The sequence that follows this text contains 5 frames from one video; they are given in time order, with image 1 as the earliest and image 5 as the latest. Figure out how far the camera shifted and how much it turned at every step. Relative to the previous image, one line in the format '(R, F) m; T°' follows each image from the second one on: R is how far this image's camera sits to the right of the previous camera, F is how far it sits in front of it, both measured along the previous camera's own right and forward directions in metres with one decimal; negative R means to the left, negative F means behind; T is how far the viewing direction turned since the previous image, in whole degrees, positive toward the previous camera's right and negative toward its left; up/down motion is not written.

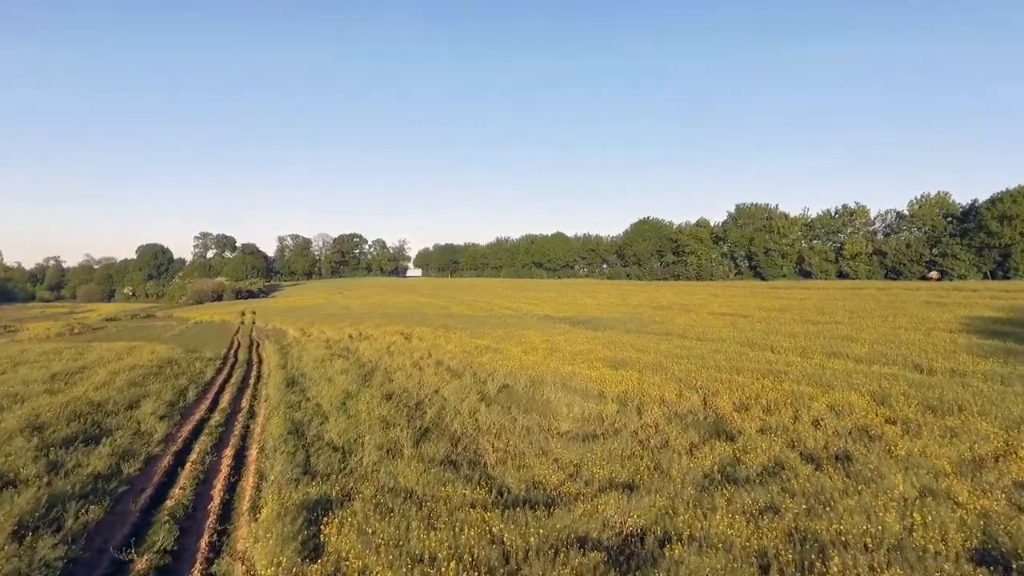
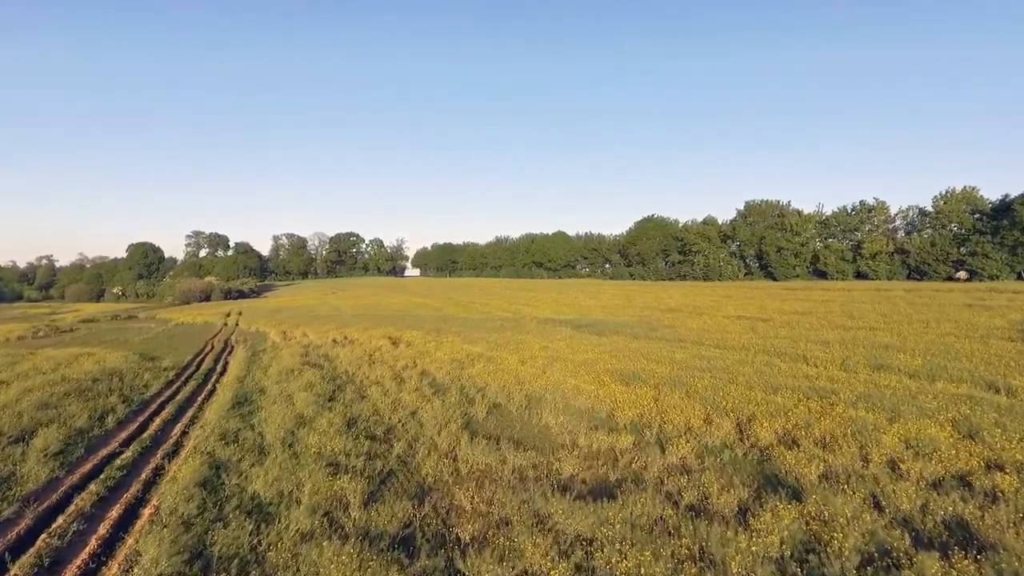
(+0.3, +2.6) m; 0°
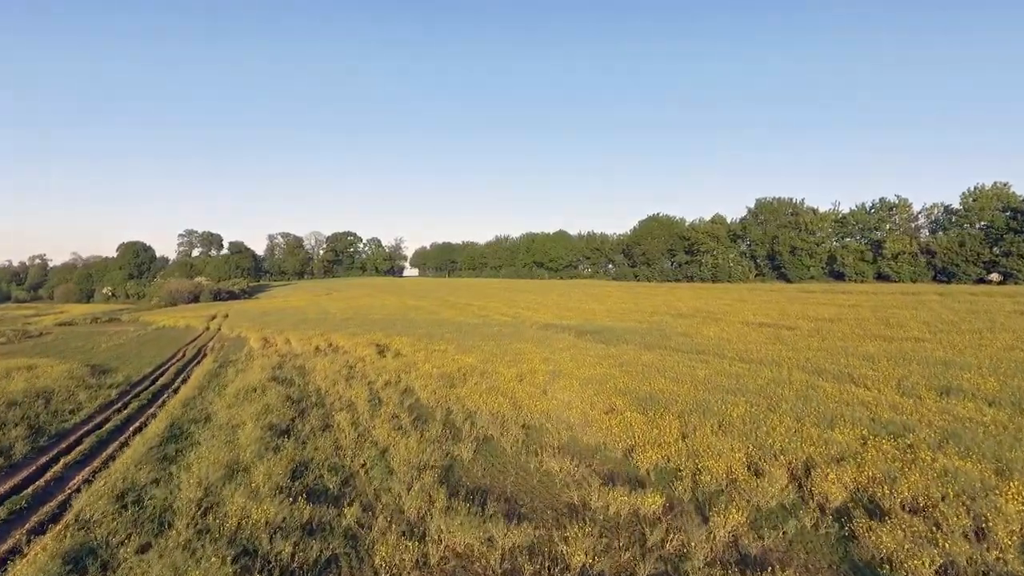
(+0.2, +2.5) m; 0°
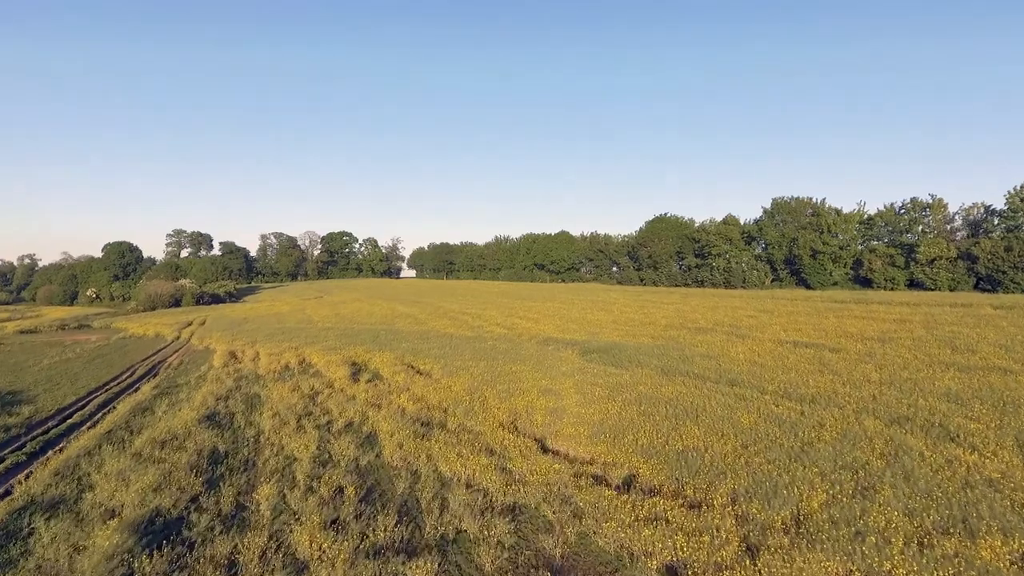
(+0.4, +3.5) m; 0°
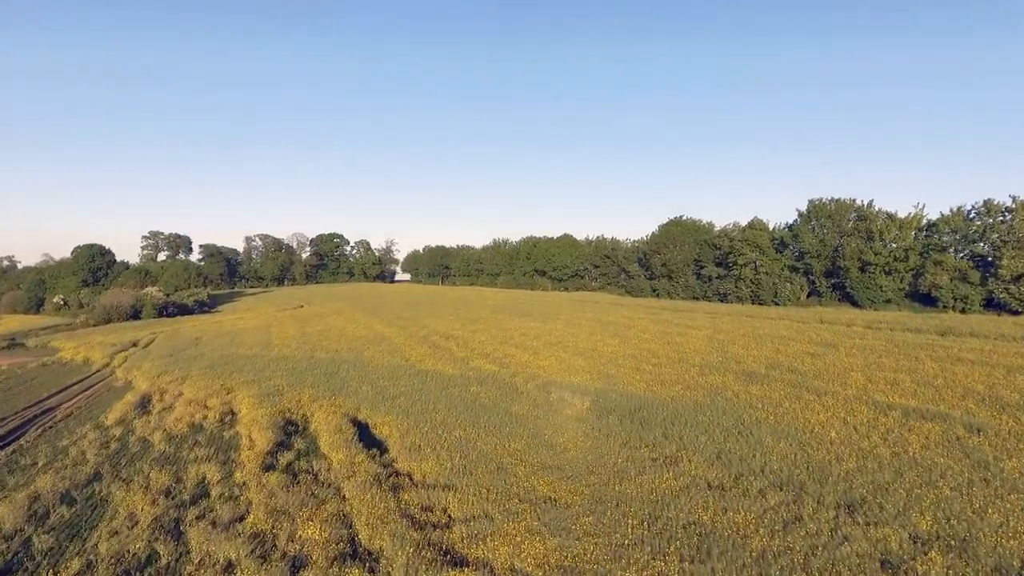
(+0.7, +6.5) m; 0°
